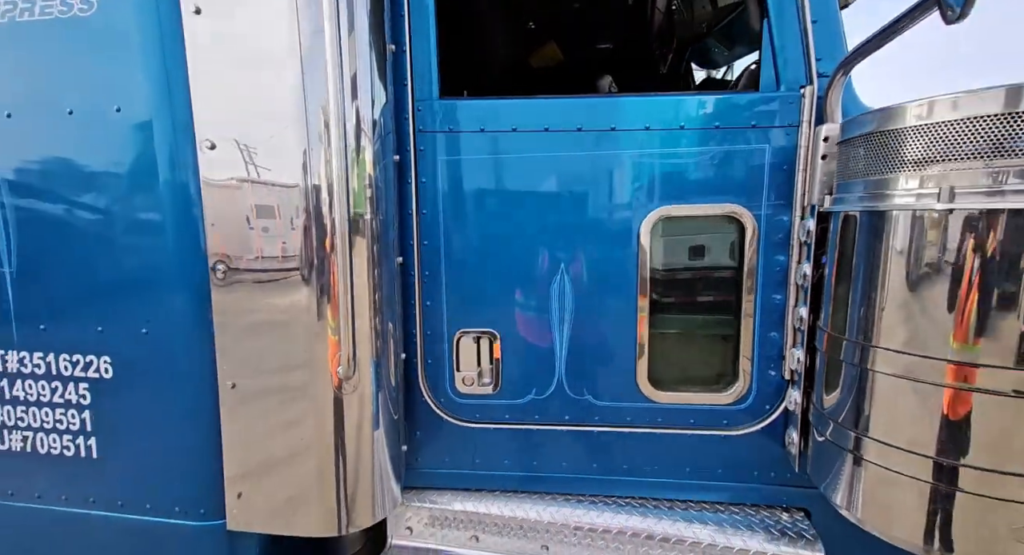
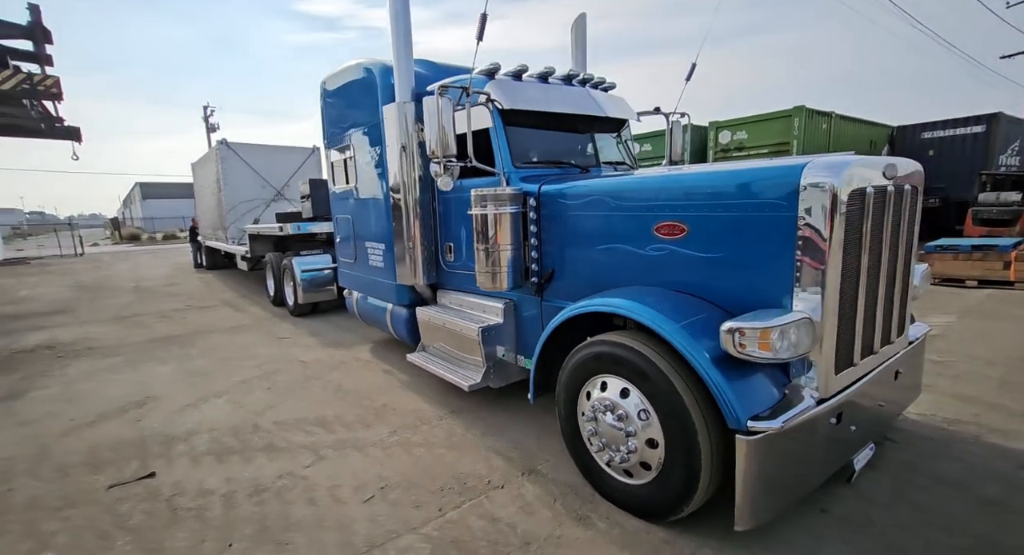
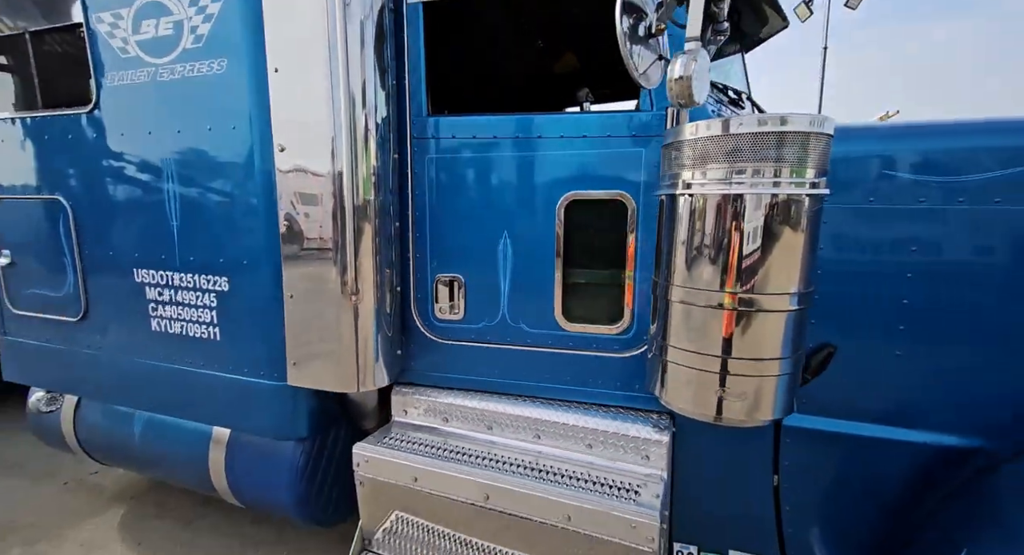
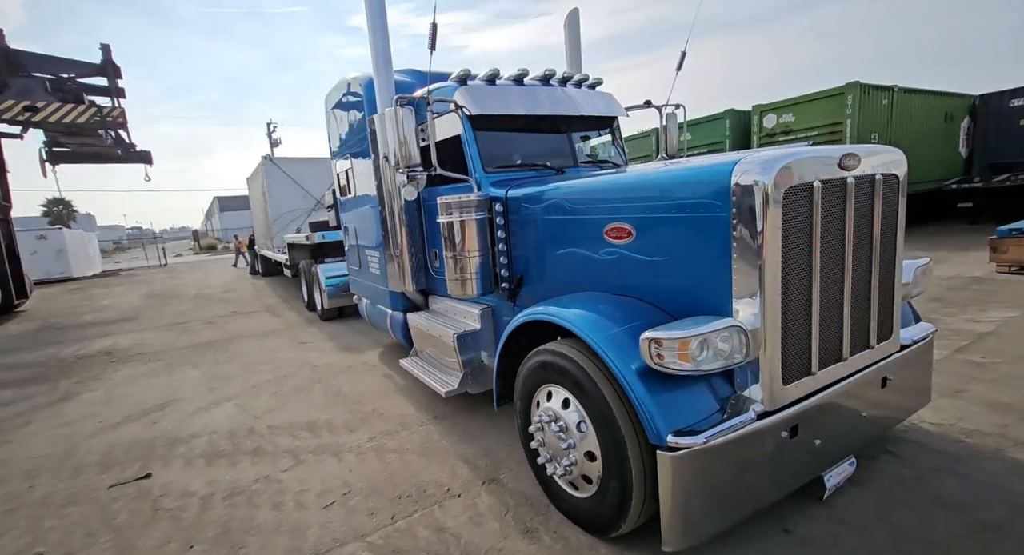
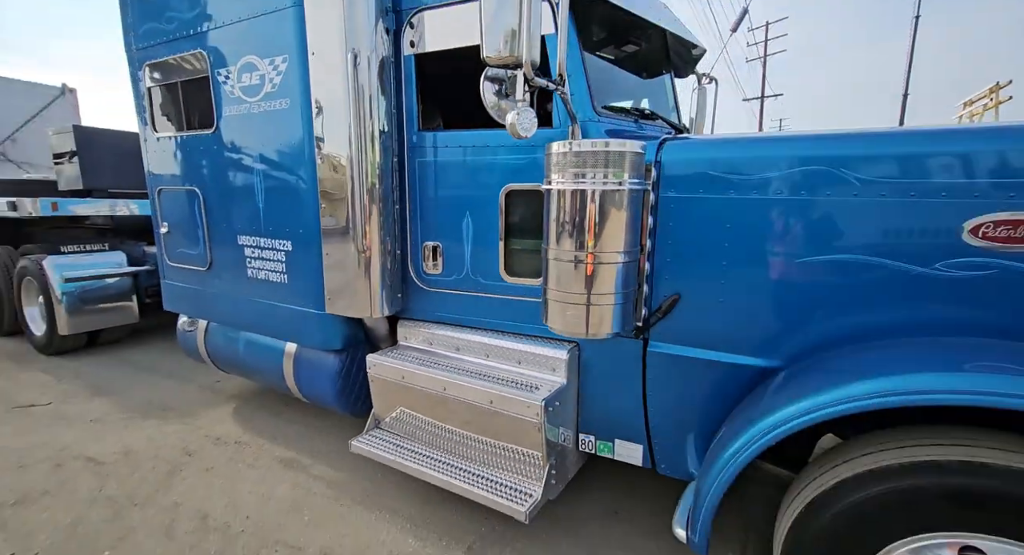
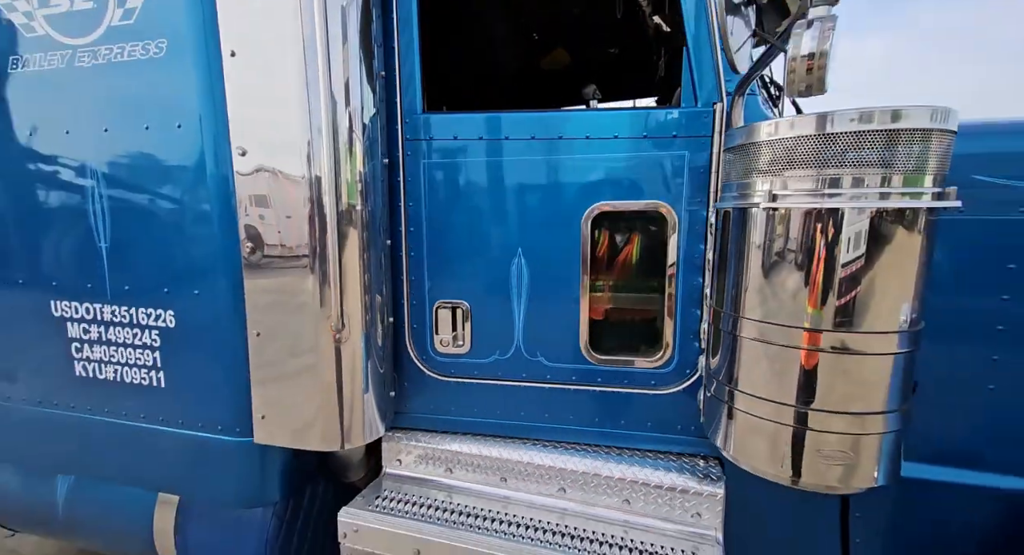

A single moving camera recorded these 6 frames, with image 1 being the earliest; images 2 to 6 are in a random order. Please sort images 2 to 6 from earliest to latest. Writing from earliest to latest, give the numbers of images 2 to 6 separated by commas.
6, 3, 5, 2, 4
